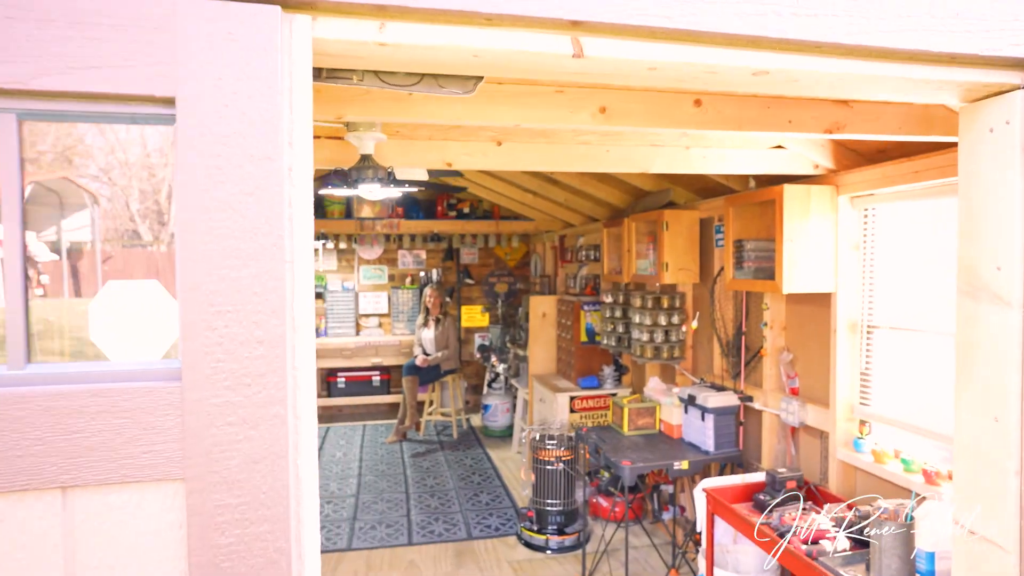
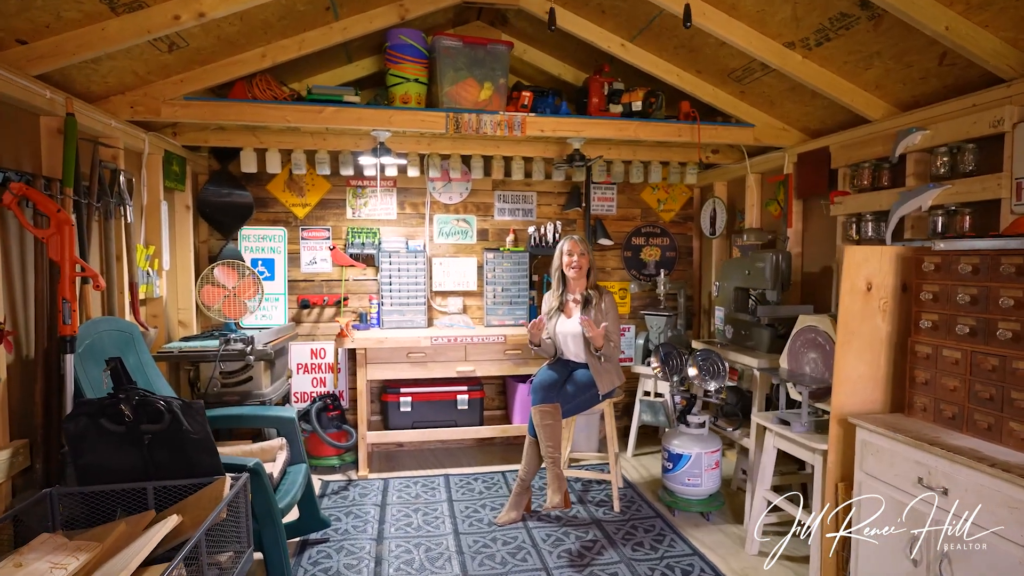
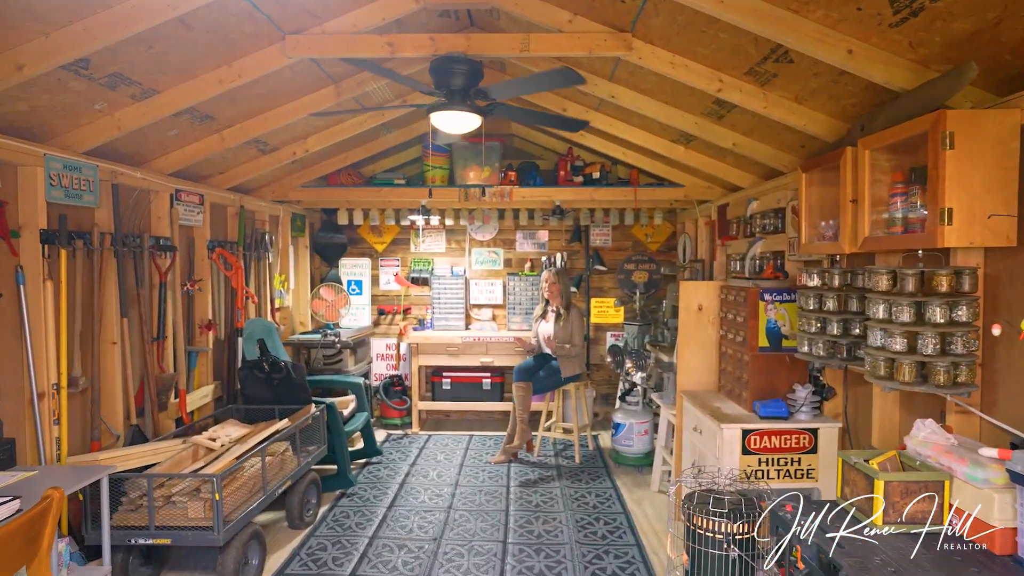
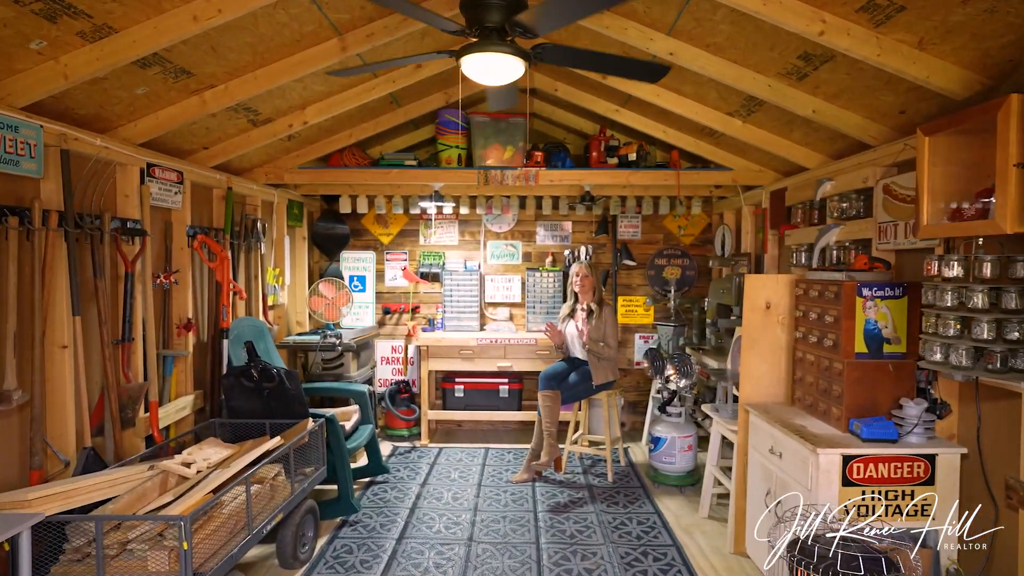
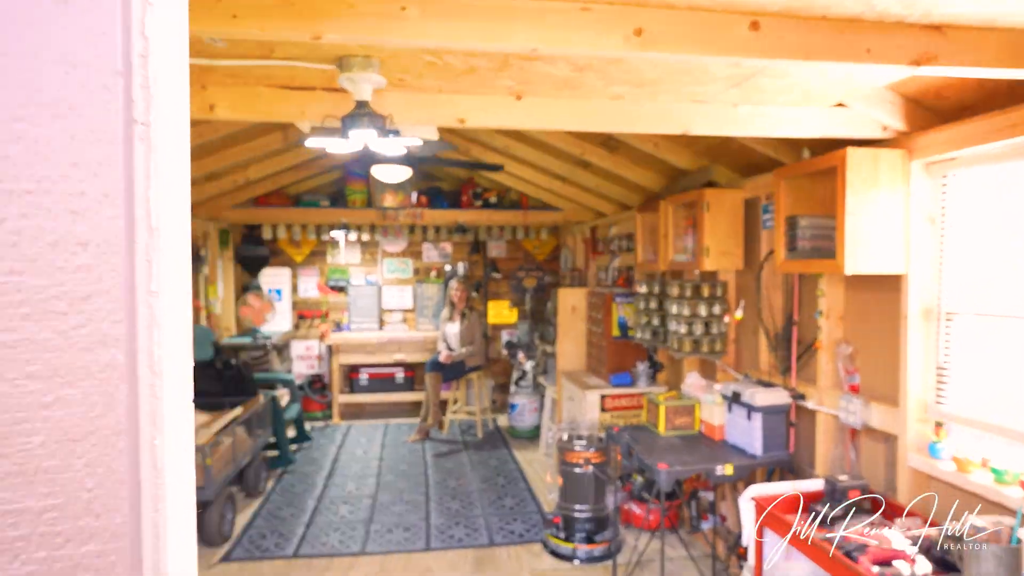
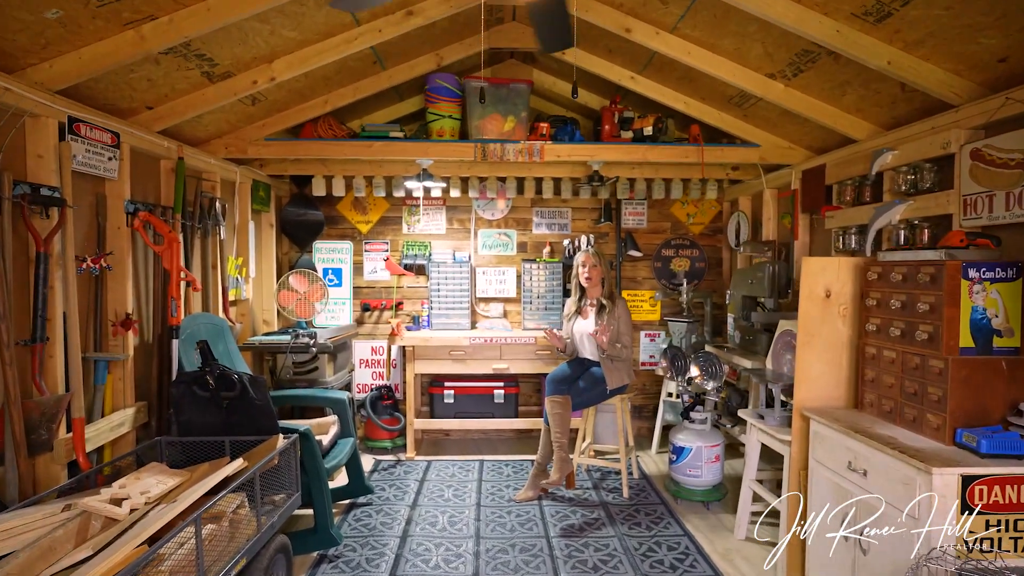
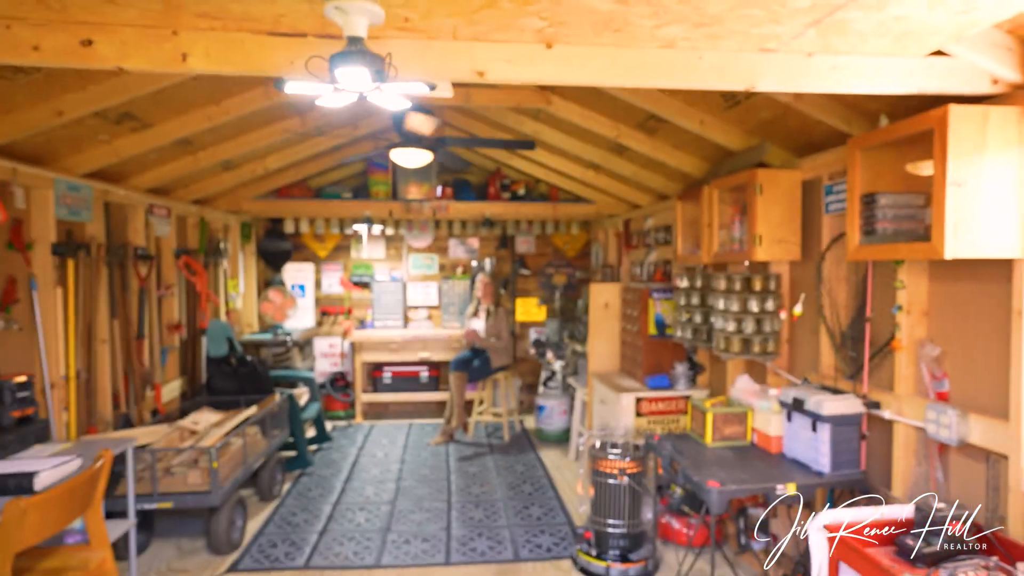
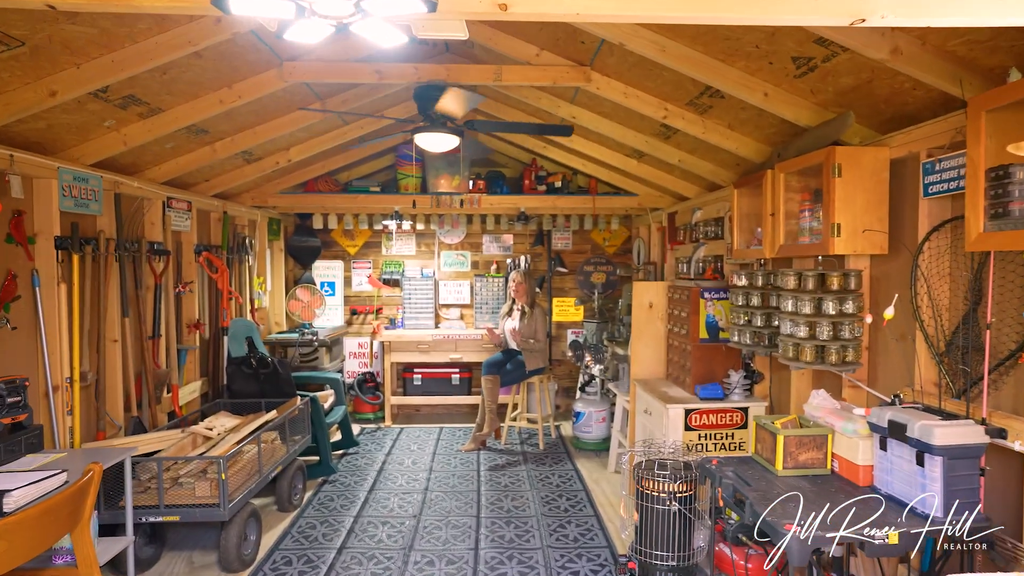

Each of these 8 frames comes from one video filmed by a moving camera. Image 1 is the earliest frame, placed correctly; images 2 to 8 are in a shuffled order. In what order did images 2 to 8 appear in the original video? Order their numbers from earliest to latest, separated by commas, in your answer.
5, 7, 8, 3, 4, 6, 2
